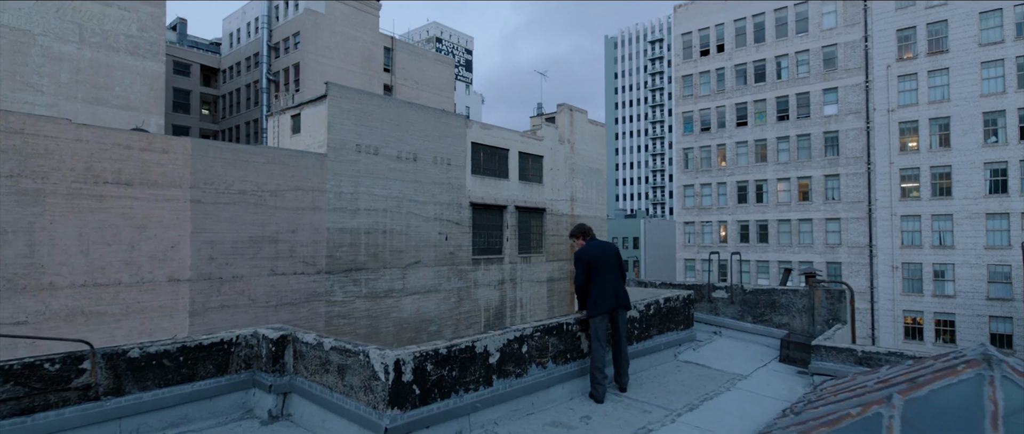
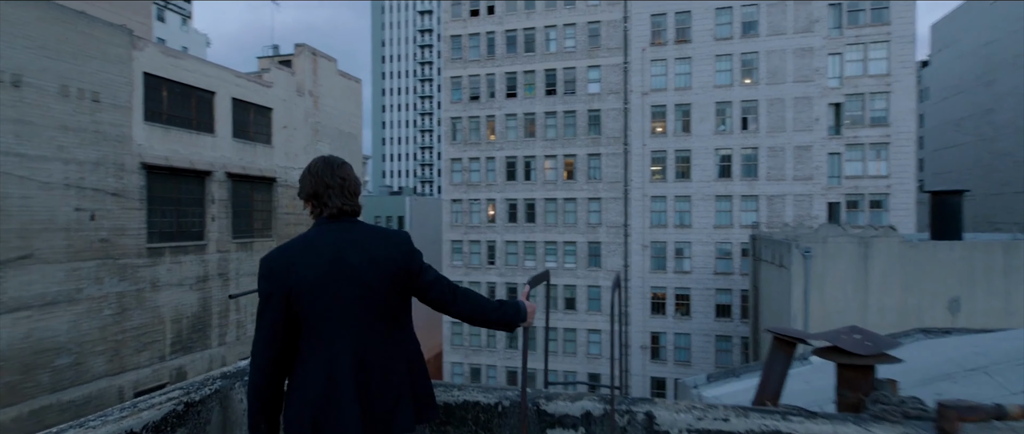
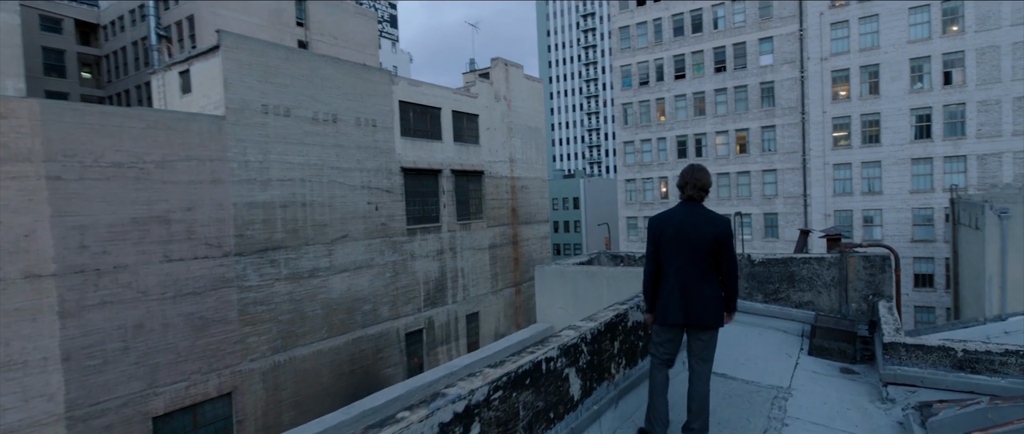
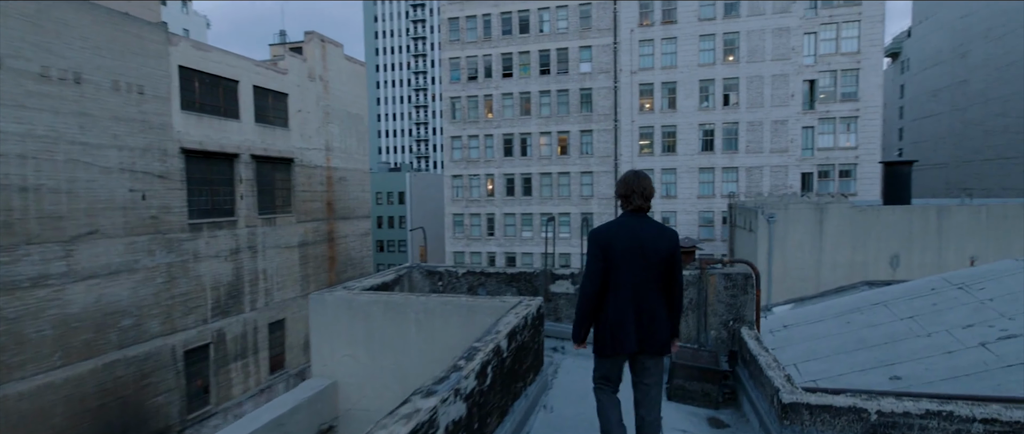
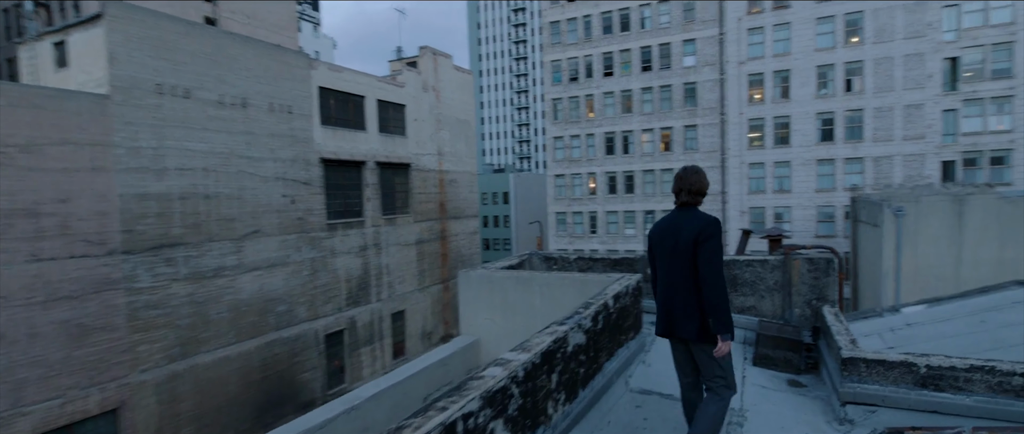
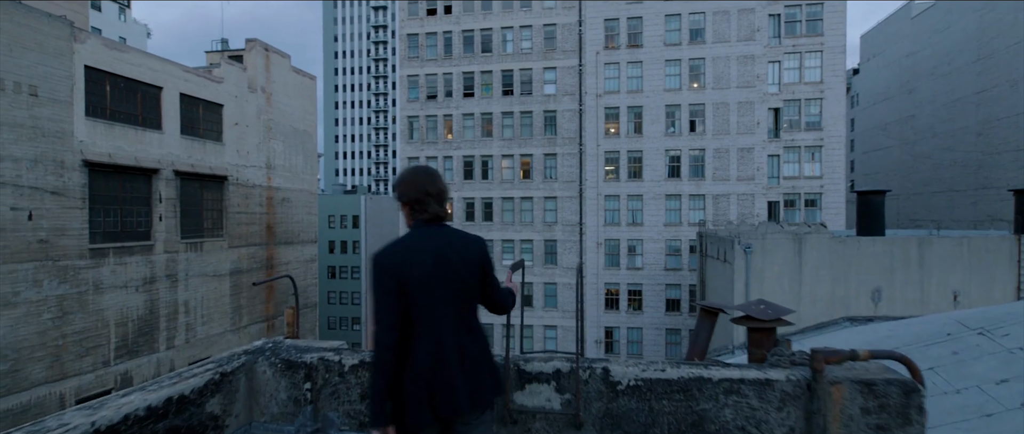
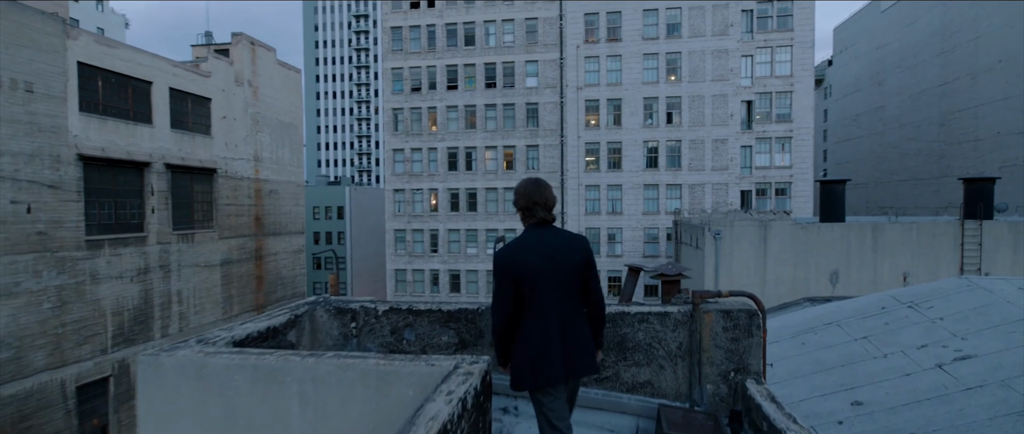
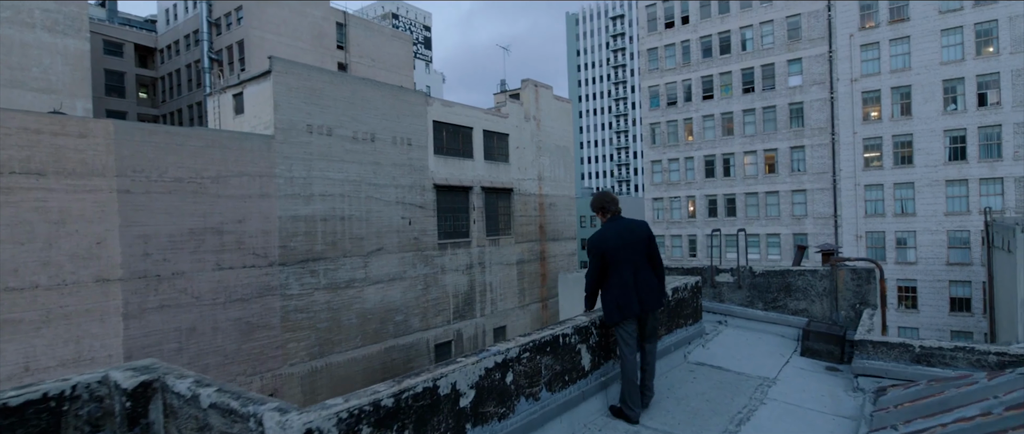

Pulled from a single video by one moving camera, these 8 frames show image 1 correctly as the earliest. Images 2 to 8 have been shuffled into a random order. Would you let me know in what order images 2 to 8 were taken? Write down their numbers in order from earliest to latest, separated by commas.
8, 3, 5, 4, 7, 6, 2
